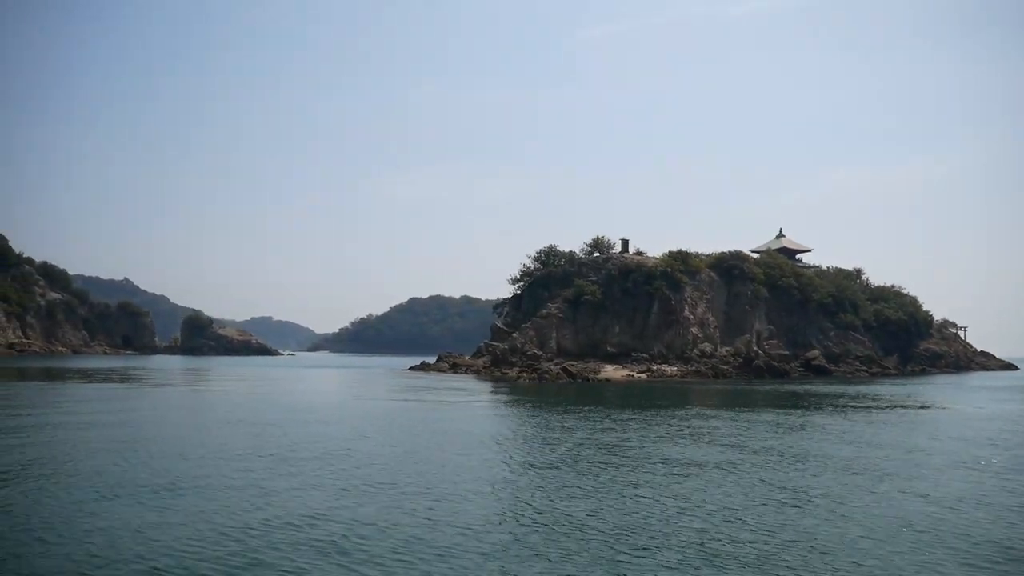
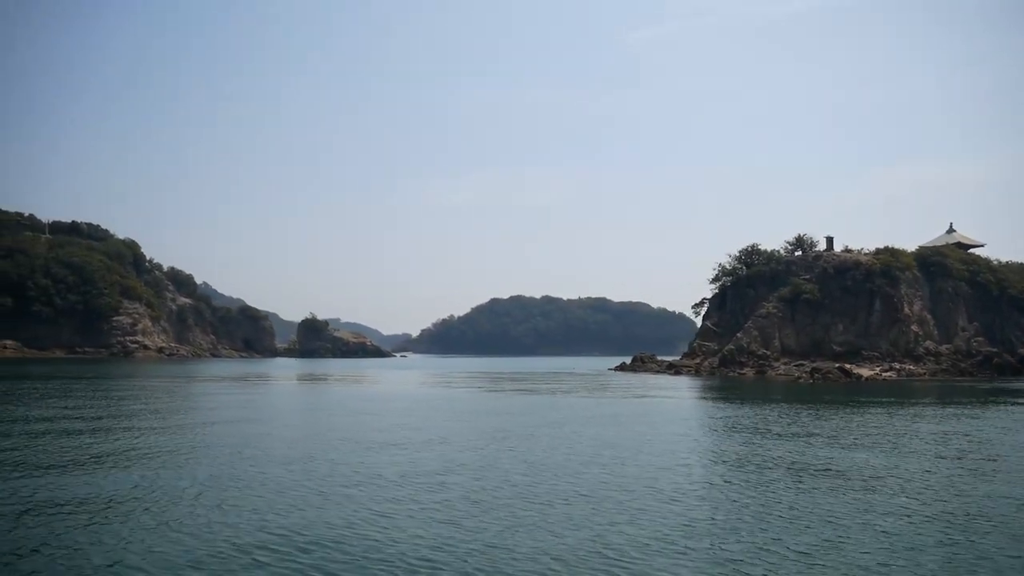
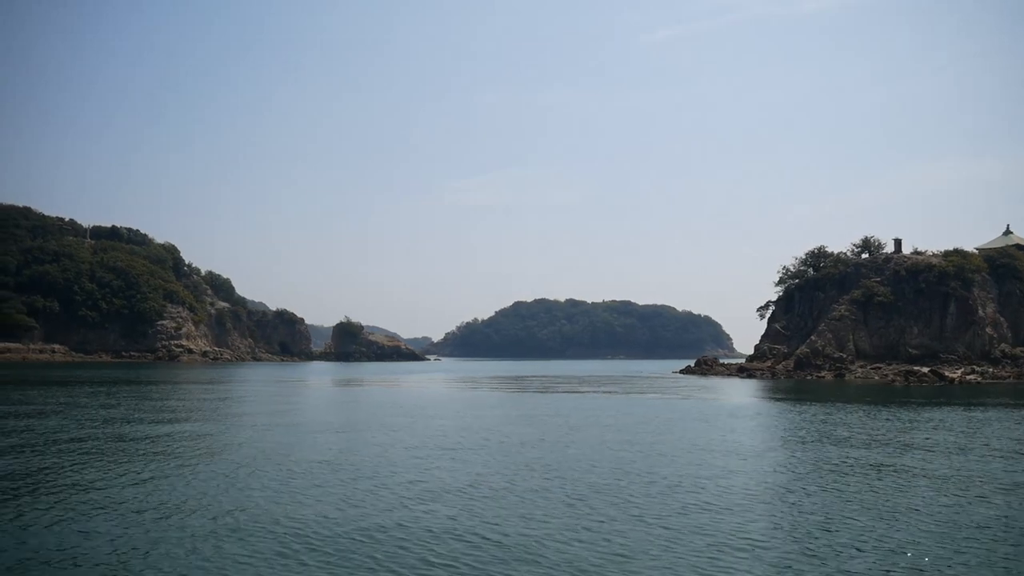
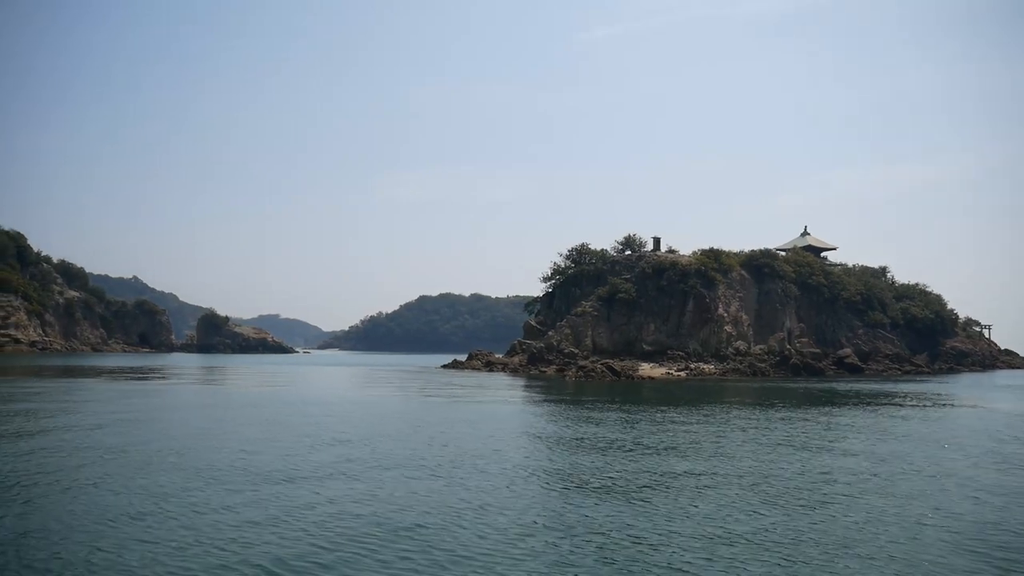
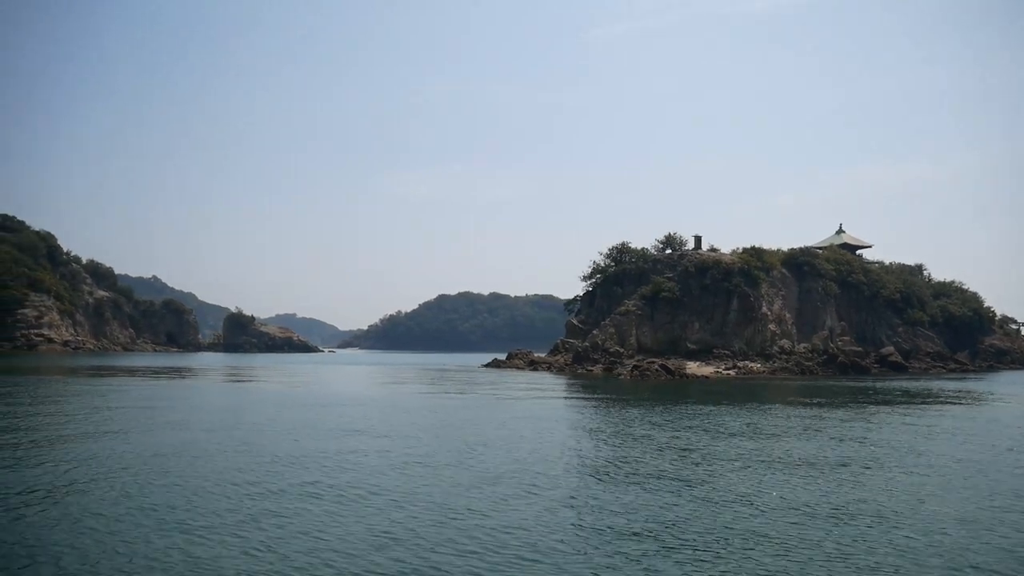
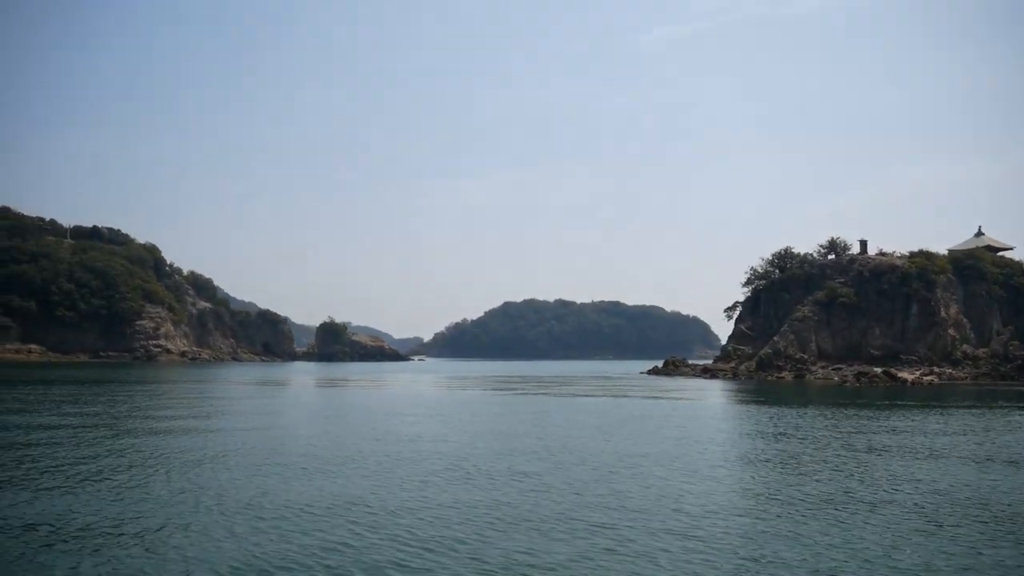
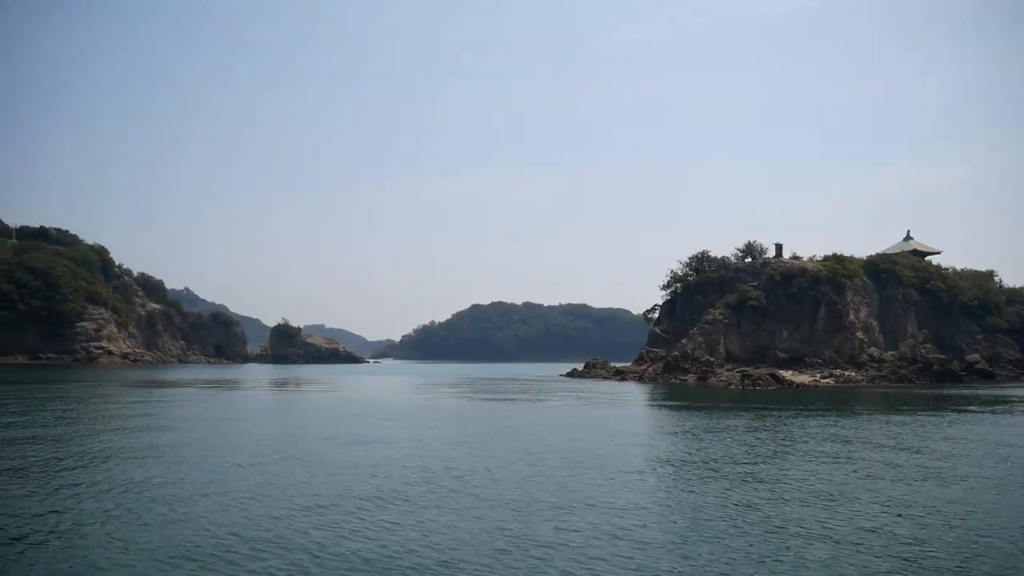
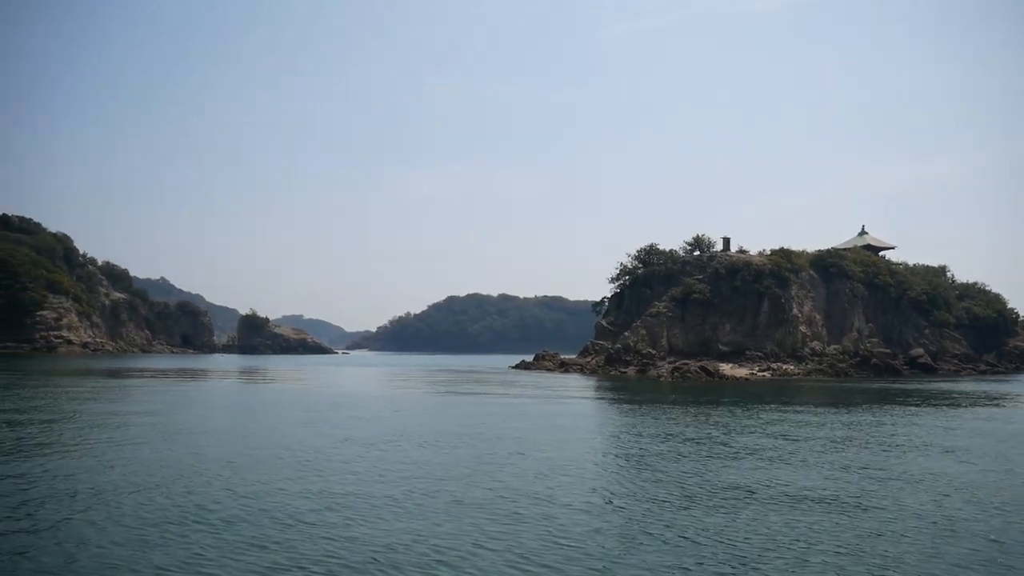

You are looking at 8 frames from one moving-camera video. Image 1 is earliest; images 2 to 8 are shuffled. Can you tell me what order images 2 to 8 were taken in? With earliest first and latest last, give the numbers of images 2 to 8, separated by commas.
4, 5, 8, 7, 2, 6, 3
